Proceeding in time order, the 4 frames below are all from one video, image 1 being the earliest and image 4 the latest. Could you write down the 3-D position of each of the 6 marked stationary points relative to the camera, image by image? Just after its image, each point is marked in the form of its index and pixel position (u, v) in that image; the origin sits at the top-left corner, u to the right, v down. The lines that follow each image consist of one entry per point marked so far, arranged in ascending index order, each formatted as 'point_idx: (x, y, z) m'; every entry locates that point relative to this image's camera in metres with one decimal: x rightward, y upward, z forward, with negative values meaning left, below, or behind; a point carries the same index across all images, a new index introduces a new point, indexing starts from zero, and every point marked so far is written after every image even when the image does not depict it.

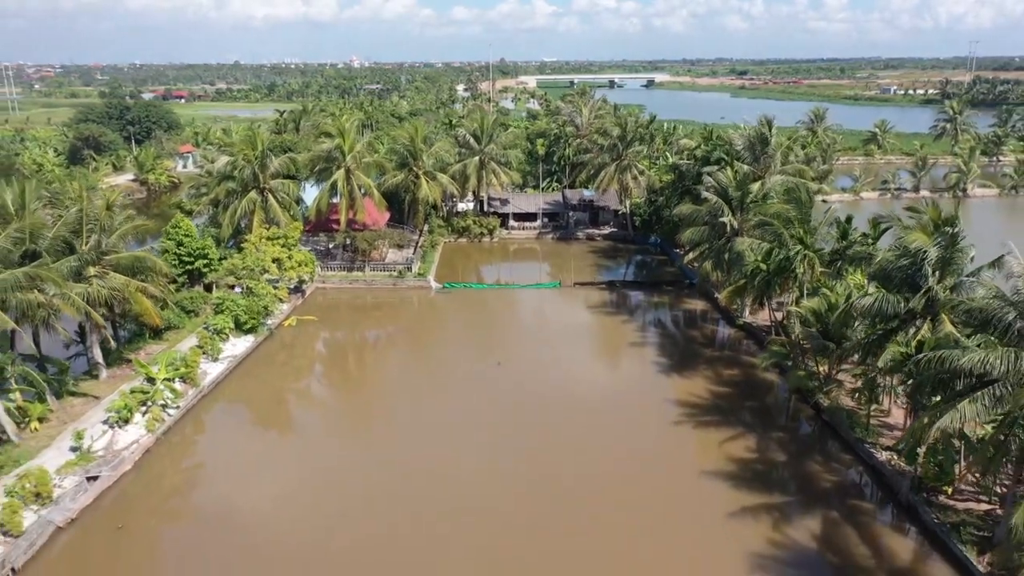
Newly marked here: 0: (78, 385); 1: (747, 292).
0: (-9.0, -2.0, +15.1) m
1: (+5.4, 0.0, +16.8) m
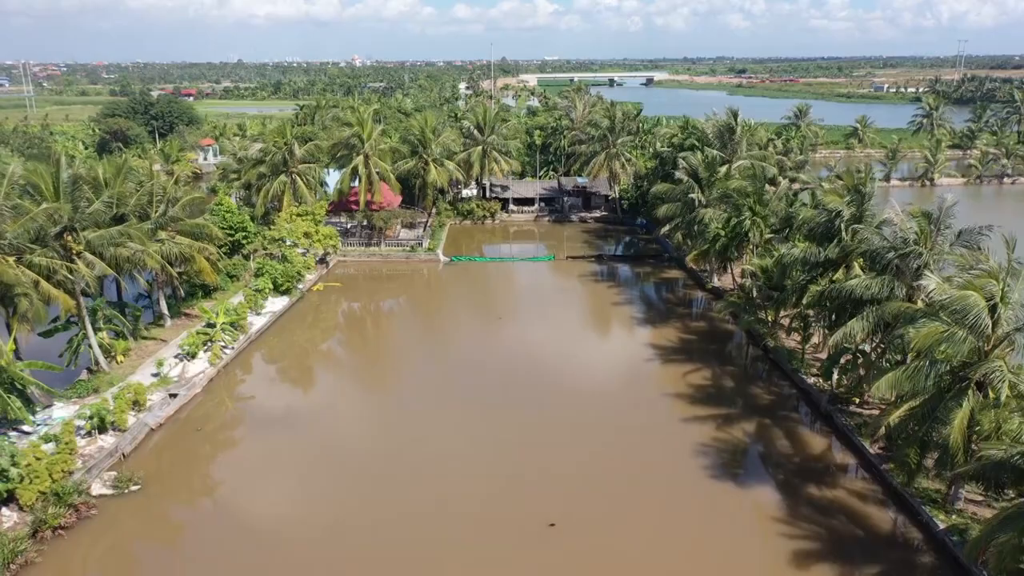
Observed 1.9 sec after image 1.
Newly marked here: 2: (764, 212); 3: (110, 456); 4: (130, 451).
0: (-9.0, -1.1, +18.0) m
1: (+5.4, +0.9, +19.7) m
2: (+6.2, +1.9, +18.0) m
3: (-7.3, -3.0, +13.1) m
4: (-7.2, -3.0, +13.7) m
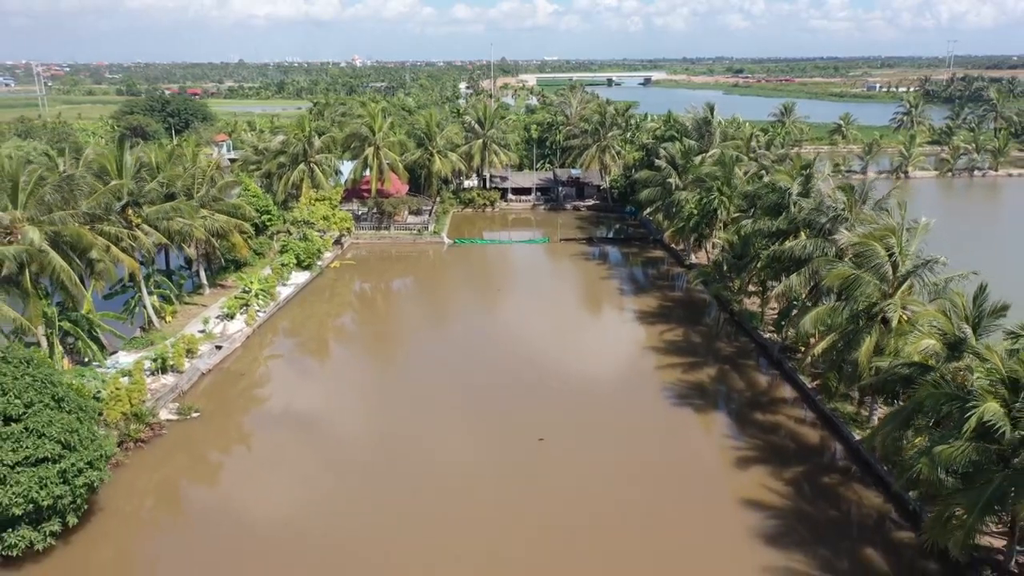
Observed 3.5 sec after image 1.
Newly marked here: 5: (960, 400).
0: (-9.1, -0.3, +20.5) m
1: (+5.3, +1.7, +22.2) m
2: (+6.2, +2.7, +20.5) m
3: (-7.3, -2.2, +15.6) m
4: (-7.2, -2.2, +16.1) m
5: (+5.8, -1.5, +9.5) m
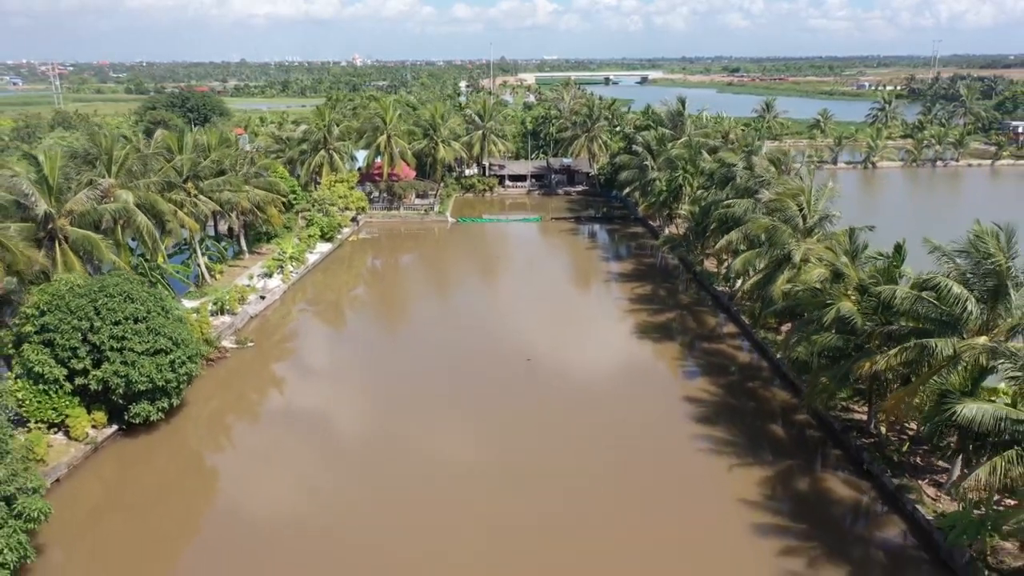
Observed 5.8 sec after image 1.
0: (-9.2, +0.9, +24.0) m
1: (+5.2, +2.9, +25.7) m
2: (+6.0, +3.9, +24.0) m
3: (-7.5, -1.1, +19.1) m
4: (-7.4, -1.1, +19.6) m
5: (+5.7, -0.3, +13.0) m
